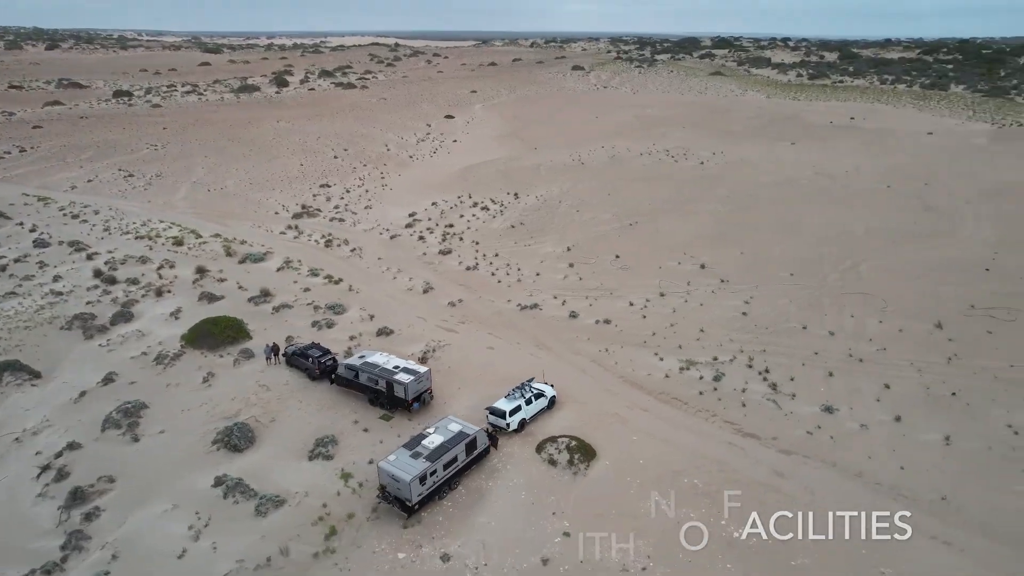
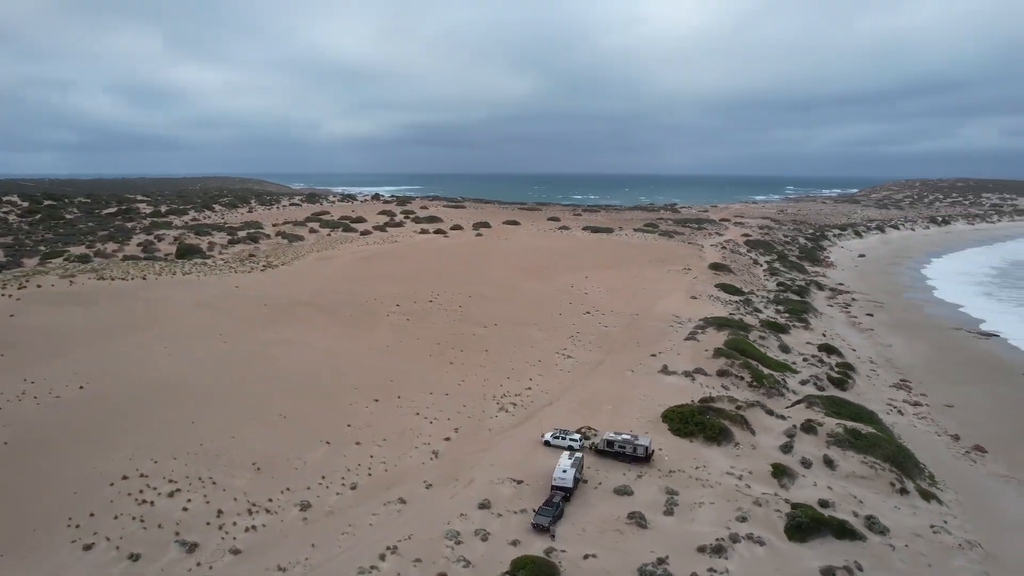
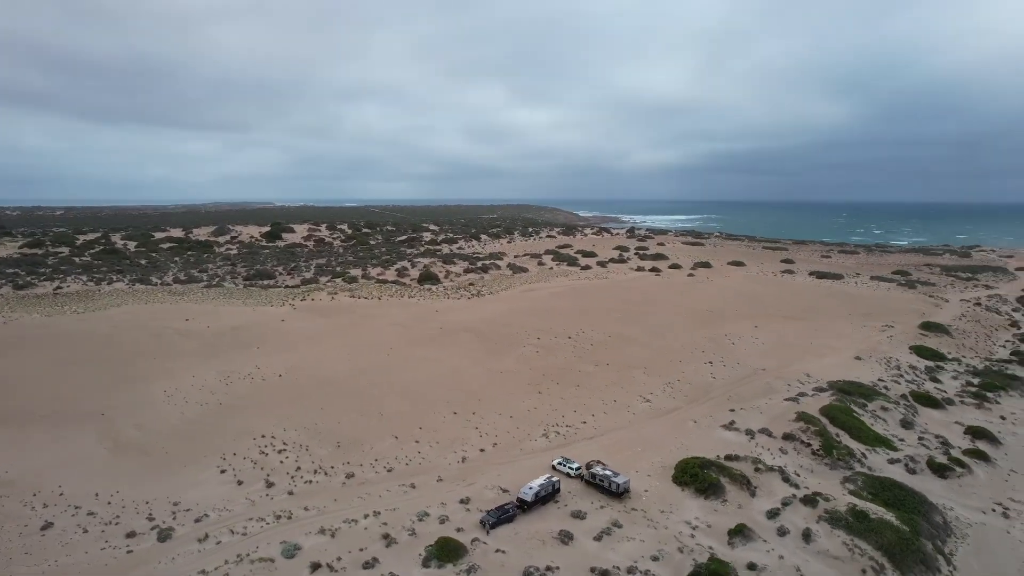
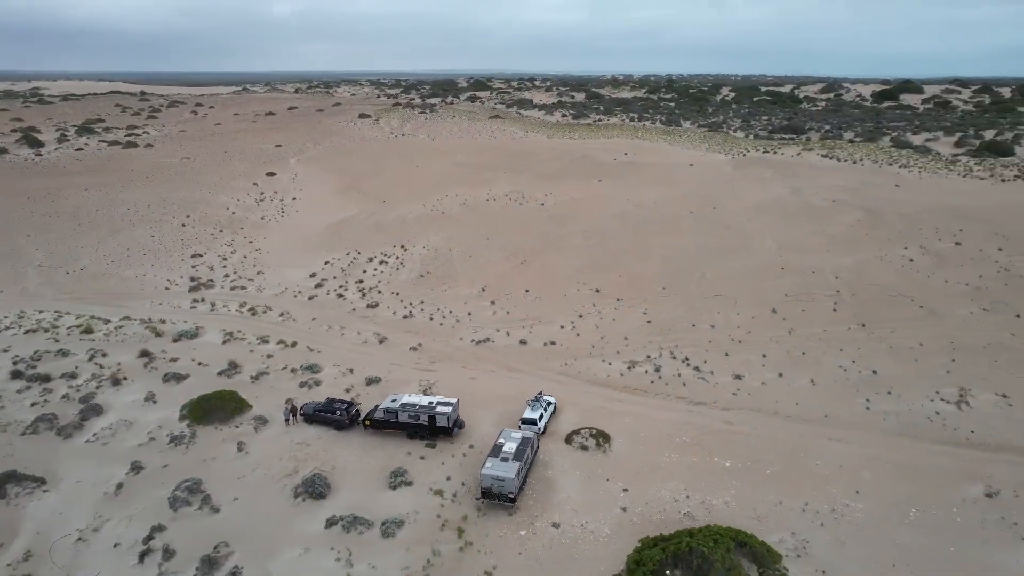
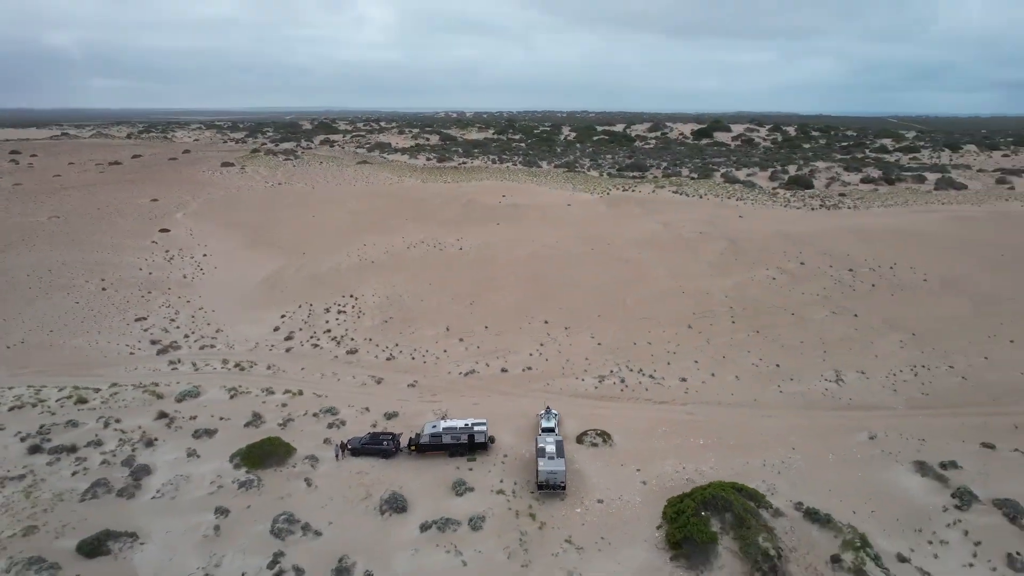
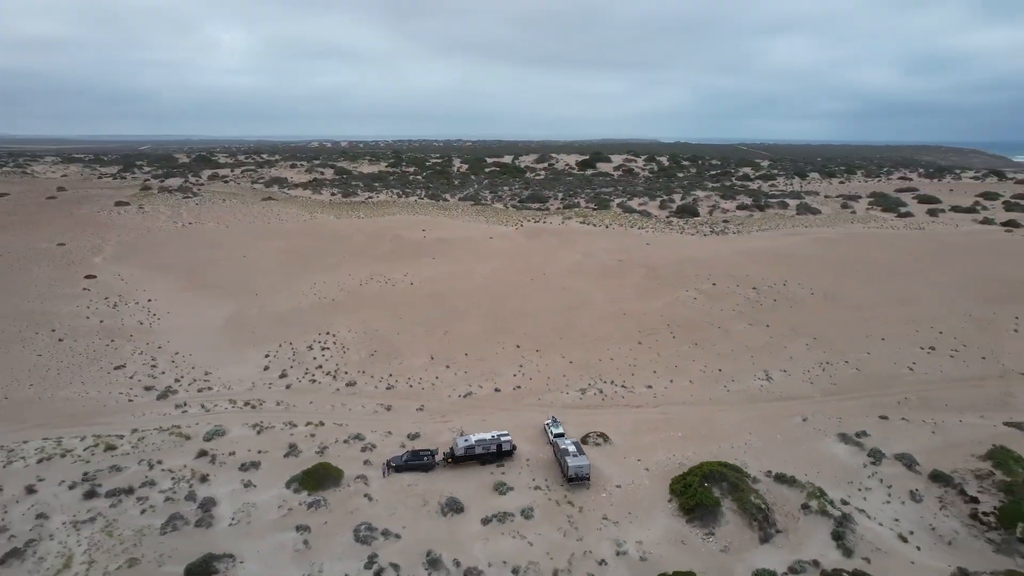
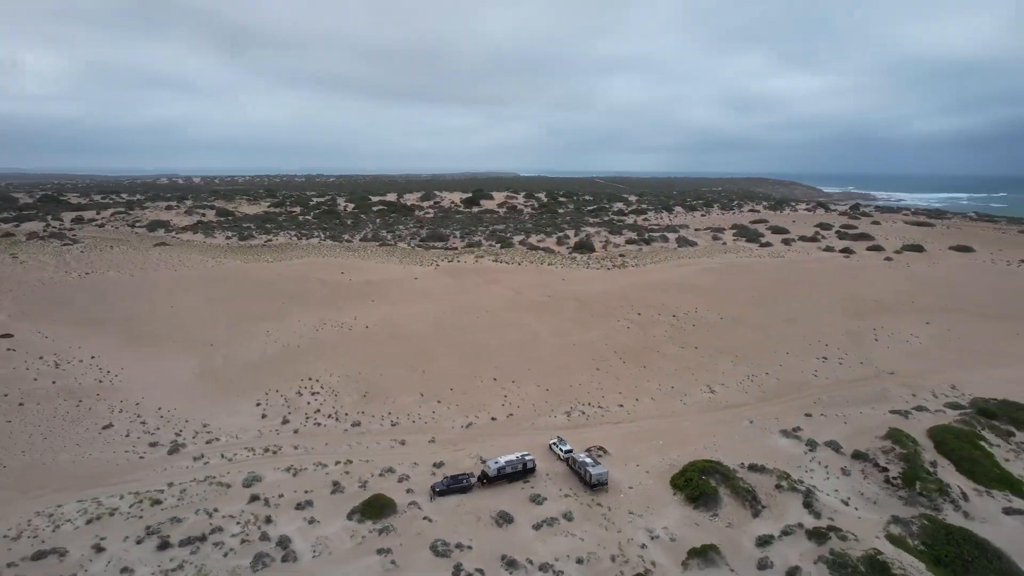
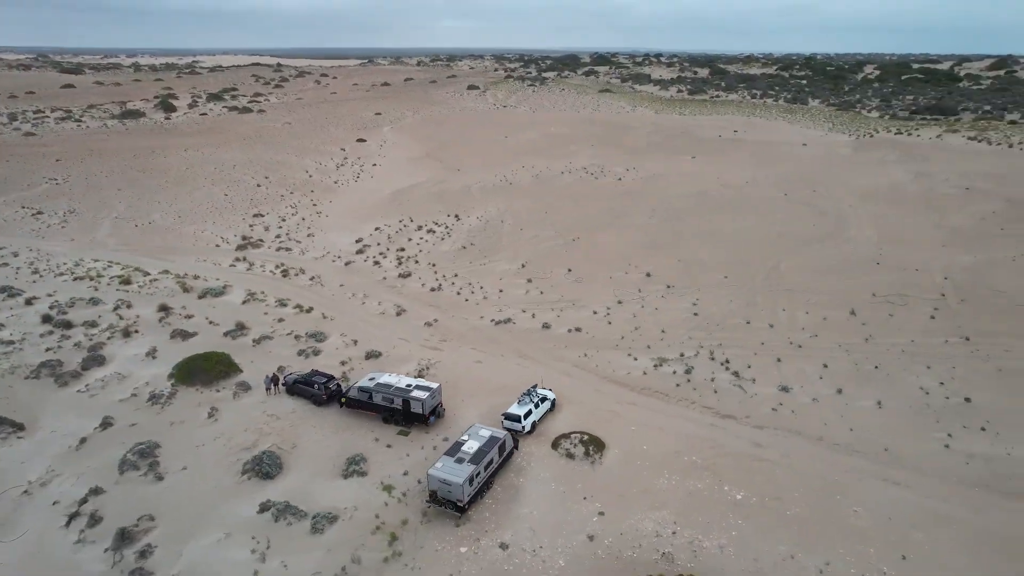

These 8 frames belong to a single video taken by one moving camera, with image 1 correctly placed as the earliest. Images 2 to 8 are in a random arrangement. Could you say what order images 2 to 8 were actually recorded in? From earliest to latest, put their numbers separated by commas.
8, 4, 5, 6, 7, 3, 2
